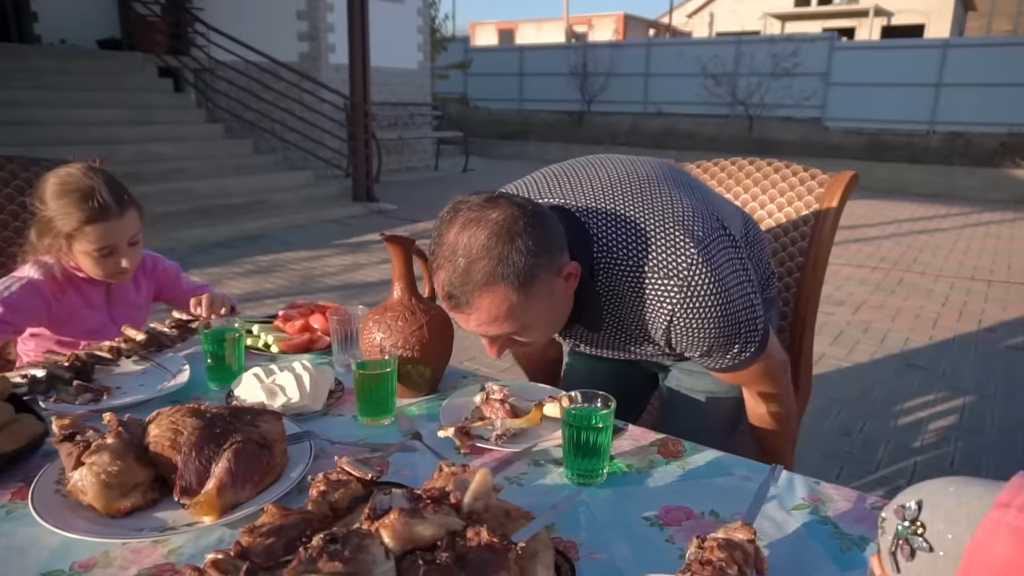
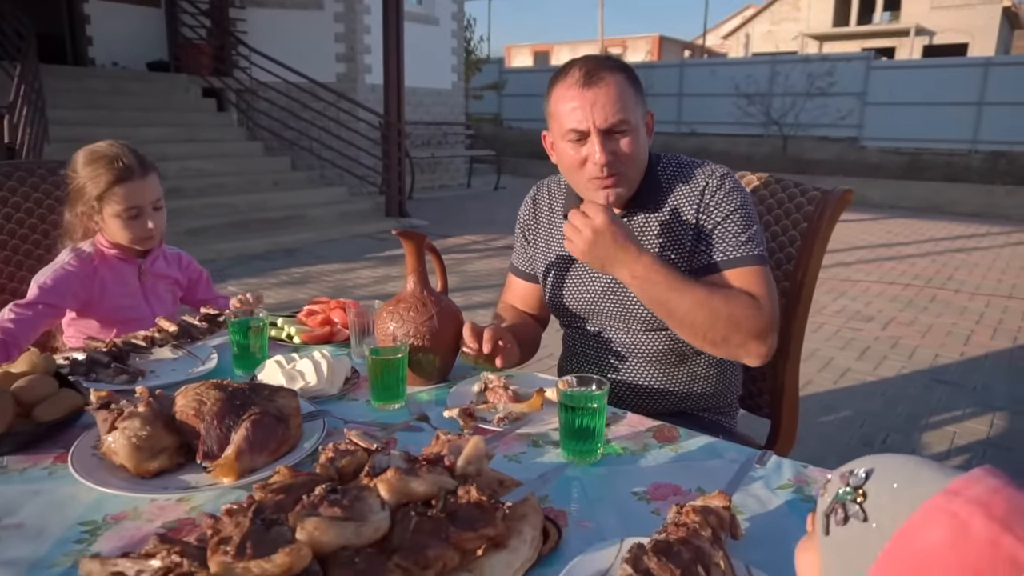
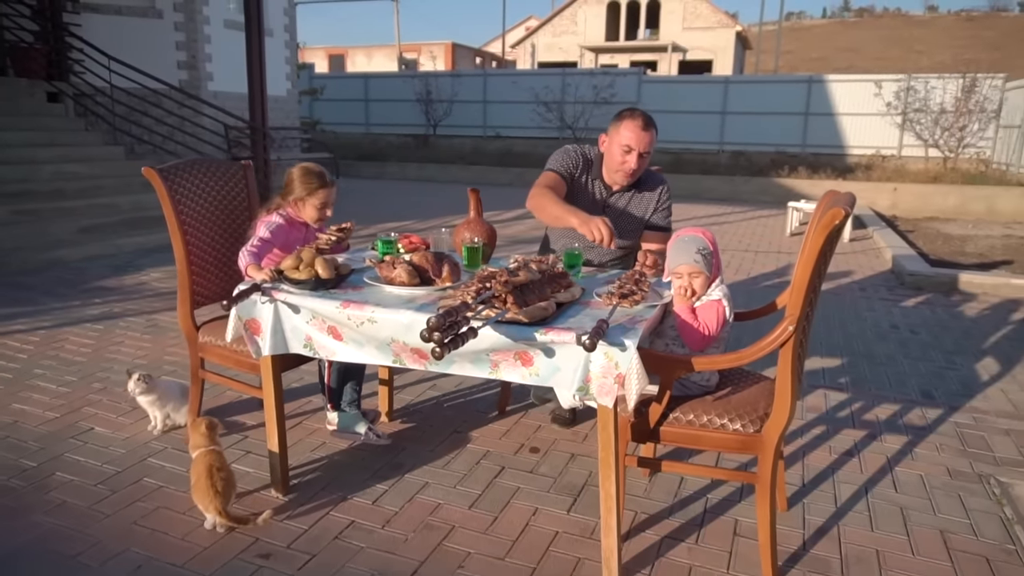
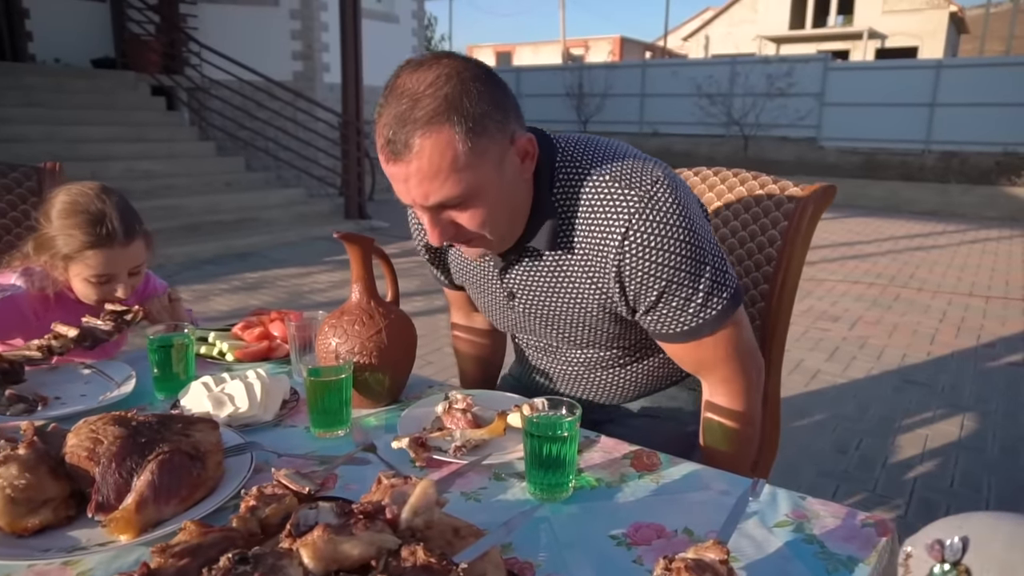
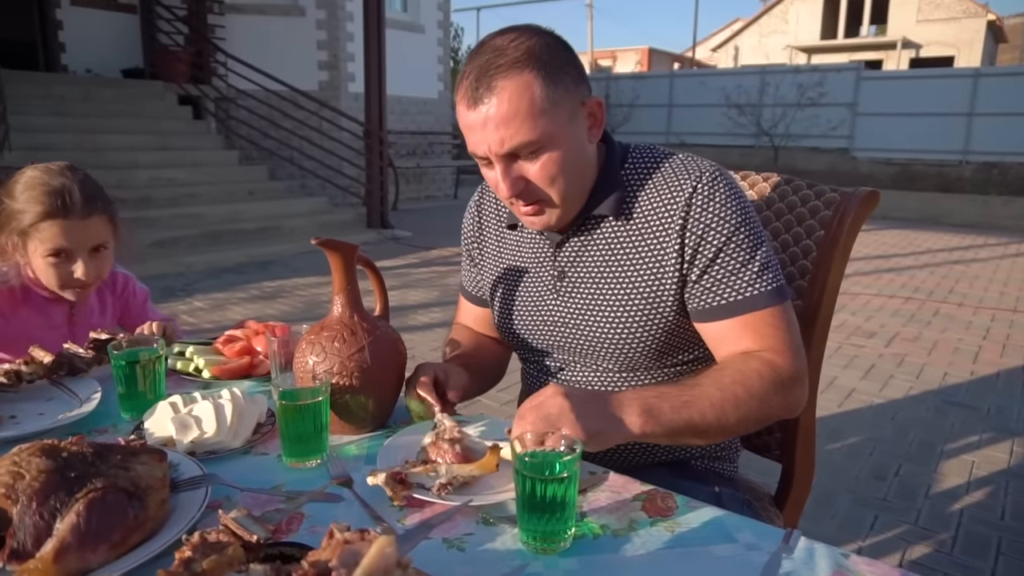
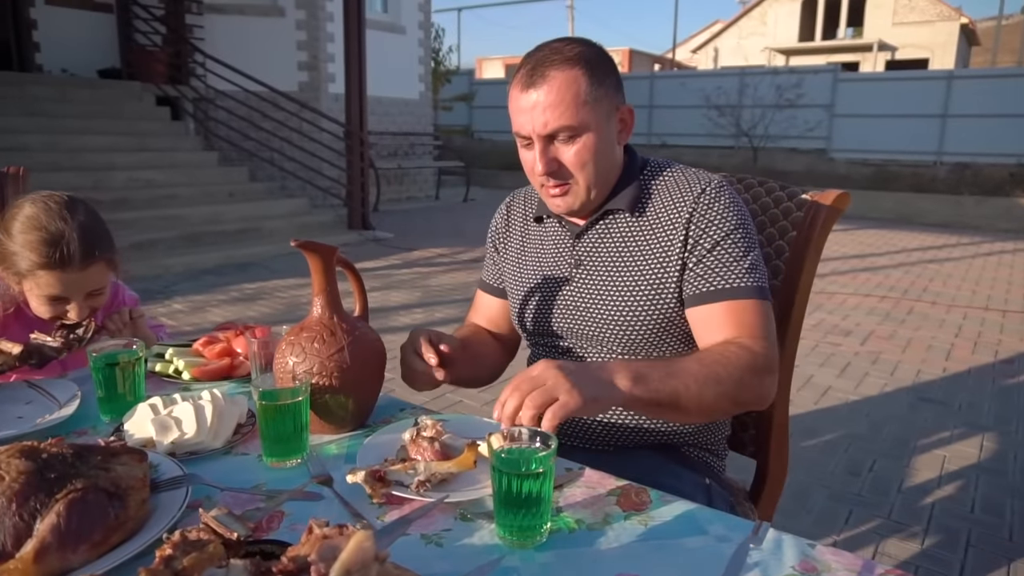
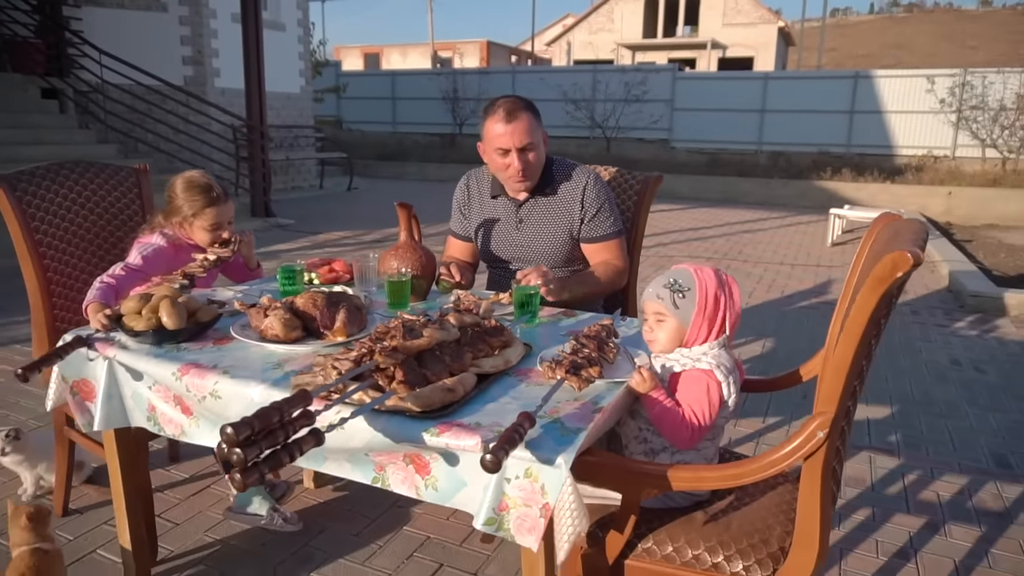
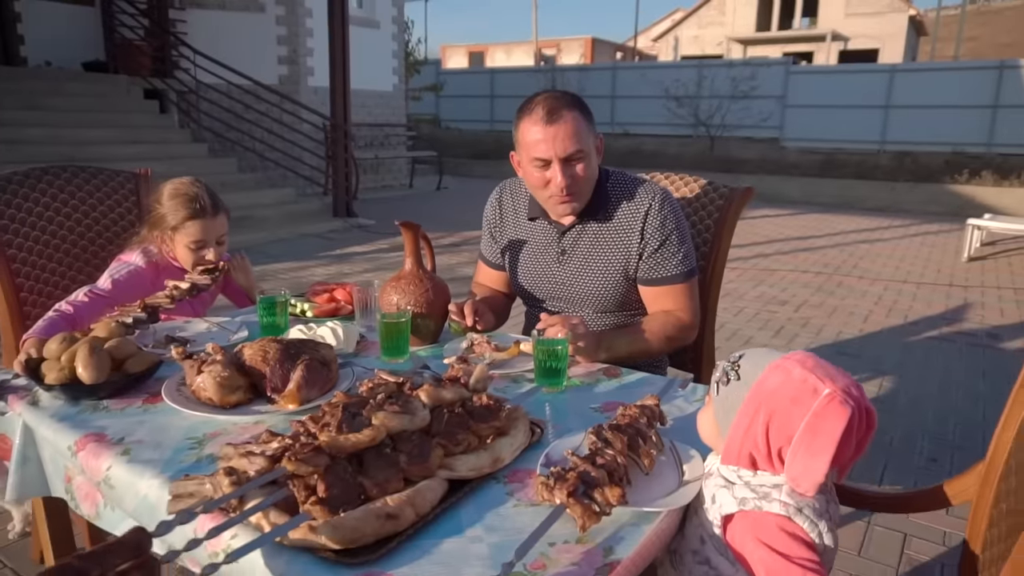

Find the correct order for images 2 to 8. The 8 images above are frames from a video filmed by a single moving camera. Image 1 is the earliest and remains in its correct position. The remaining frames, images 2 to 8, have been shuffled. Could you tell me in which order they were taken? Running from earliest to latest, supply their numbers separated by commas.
4, 6, 5, 2, 8, 7, 3
